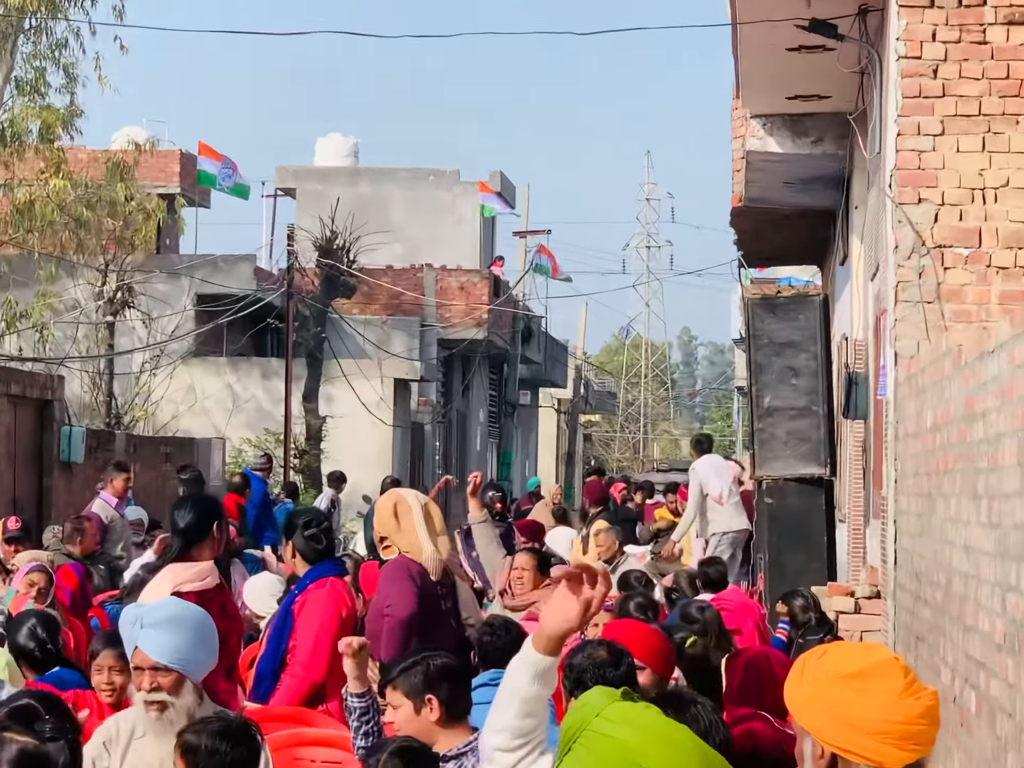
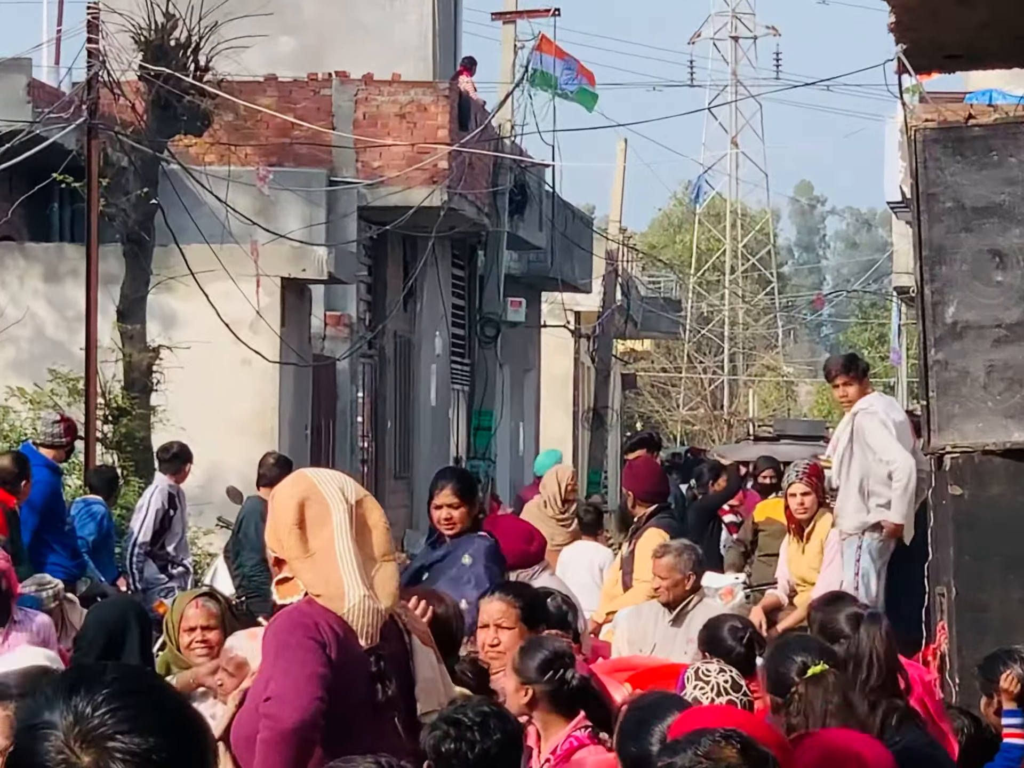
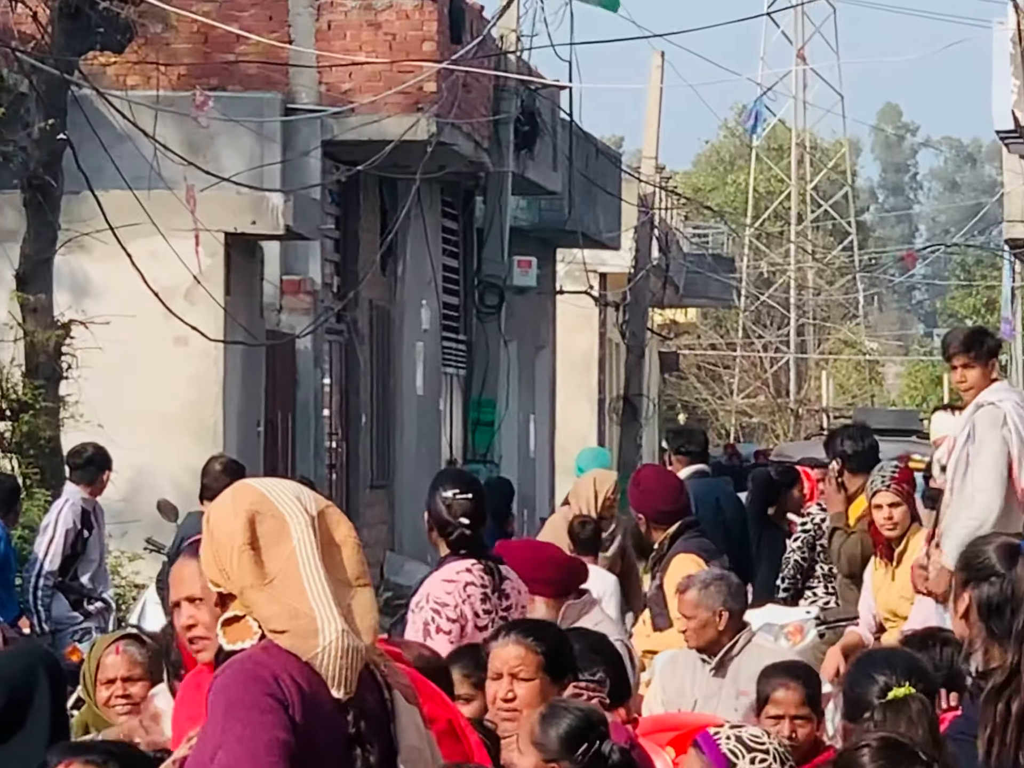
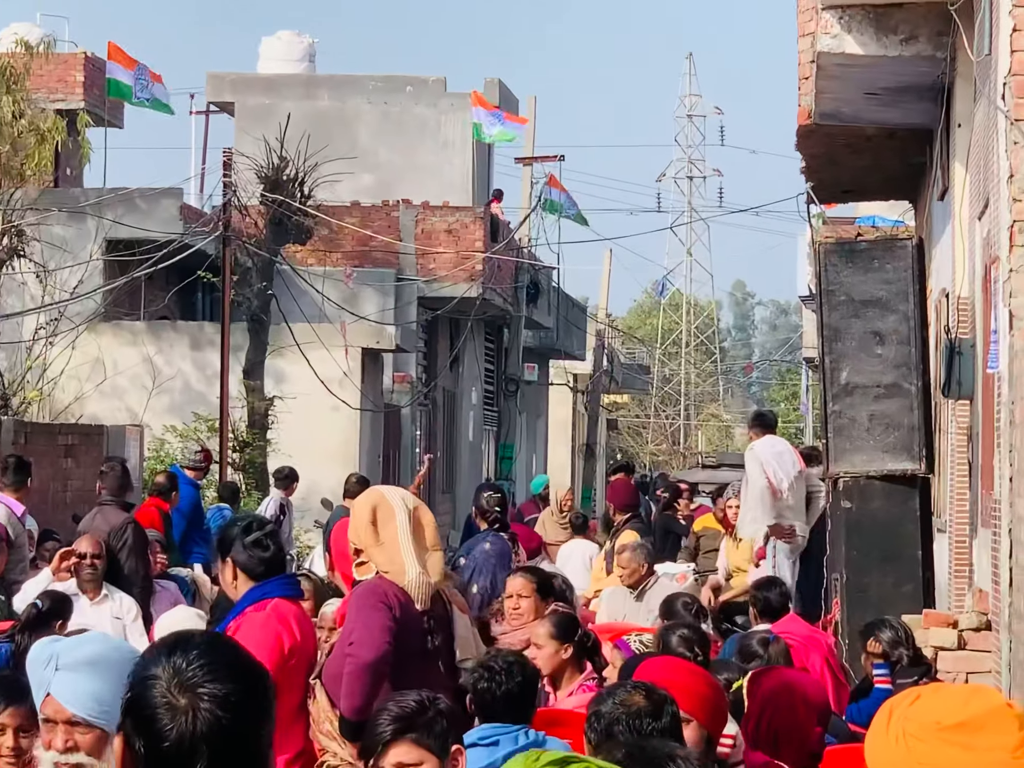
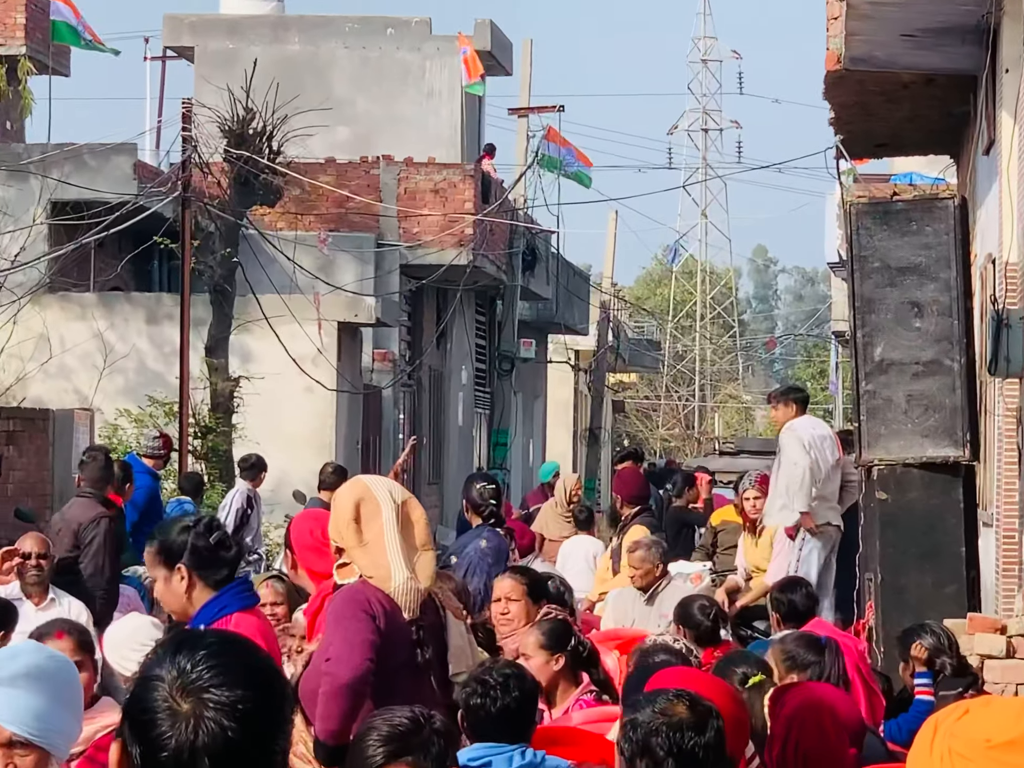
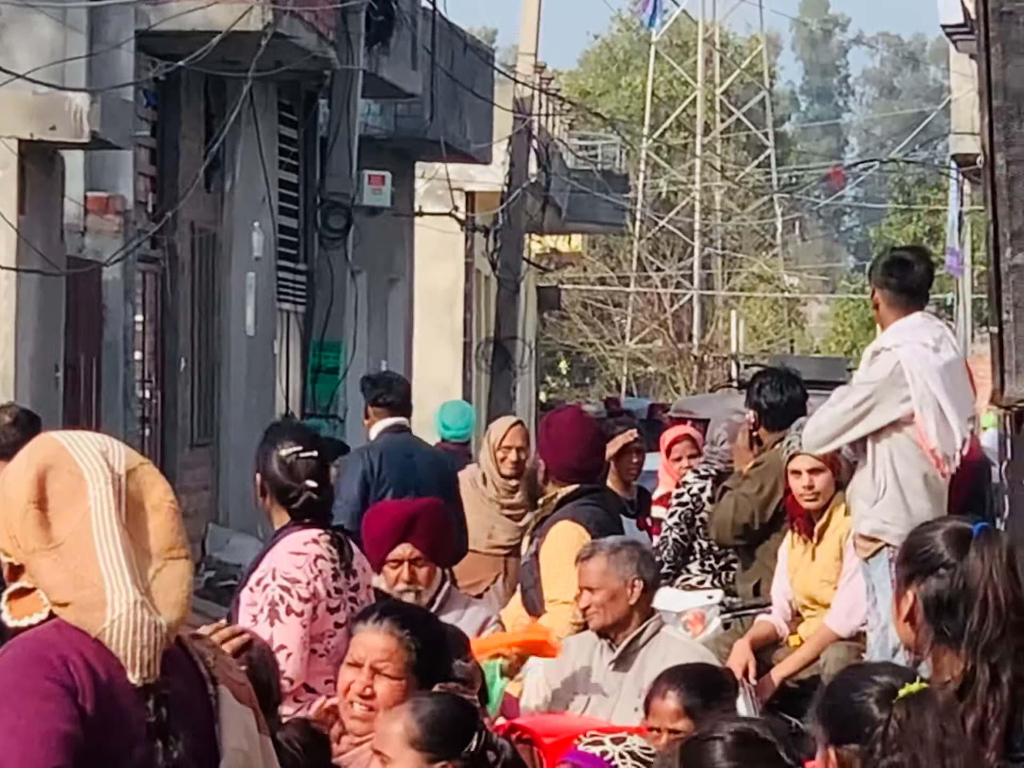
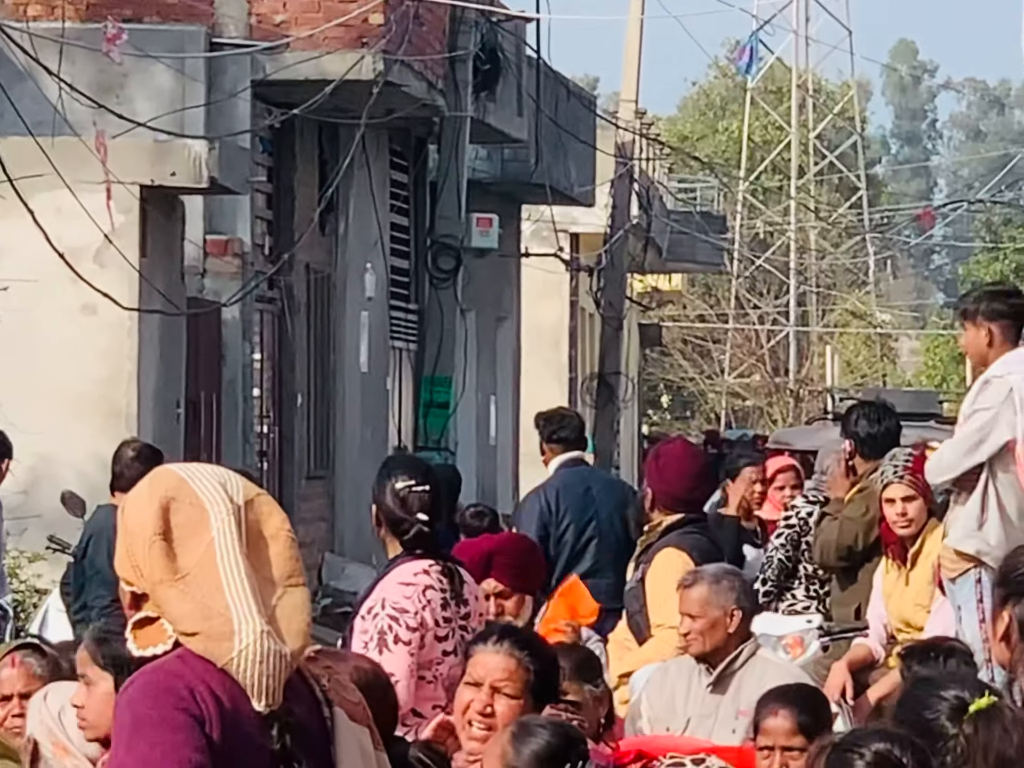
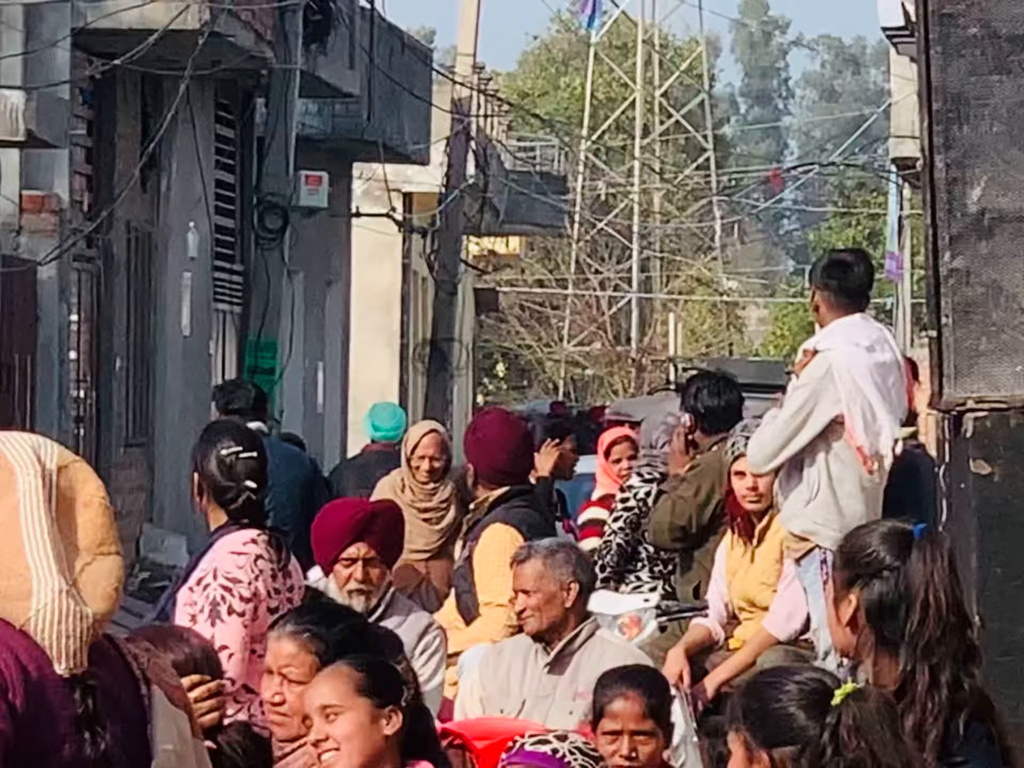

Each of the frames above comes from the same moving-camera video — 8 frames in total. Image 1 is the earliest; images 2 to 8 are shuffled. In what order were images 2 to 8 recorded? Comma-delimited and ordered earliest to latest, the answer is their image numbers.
4, 5, 2, 3, 7, 6, 8
